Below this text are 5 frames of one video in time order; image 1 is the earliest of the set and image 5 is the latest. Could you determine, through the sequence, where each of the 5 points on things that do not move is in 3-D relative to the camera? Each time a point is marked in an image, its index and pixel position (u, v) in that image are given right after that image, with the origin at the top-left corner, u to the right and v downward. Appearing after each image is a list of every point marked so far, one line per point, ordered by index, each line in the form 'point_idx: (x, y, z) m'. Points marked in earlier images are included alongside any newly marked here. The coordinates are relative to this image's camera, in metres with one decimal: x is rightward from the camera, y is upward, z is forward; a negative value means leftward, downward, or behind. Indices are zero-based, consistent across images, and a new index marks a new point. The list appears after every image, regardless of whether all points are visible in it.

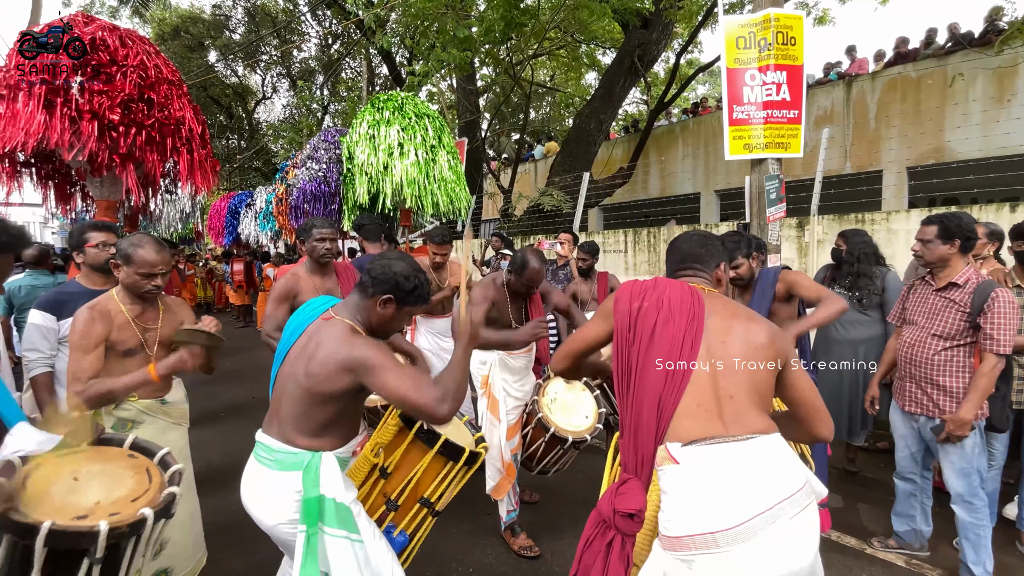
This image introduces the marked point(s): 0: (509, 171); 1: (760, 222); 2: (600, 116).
0: (0.0, +3.7, +14.4) m
1: (+2.3, +0.6, +4.3) m
2: (+2.2, +4.1, +11.1) m
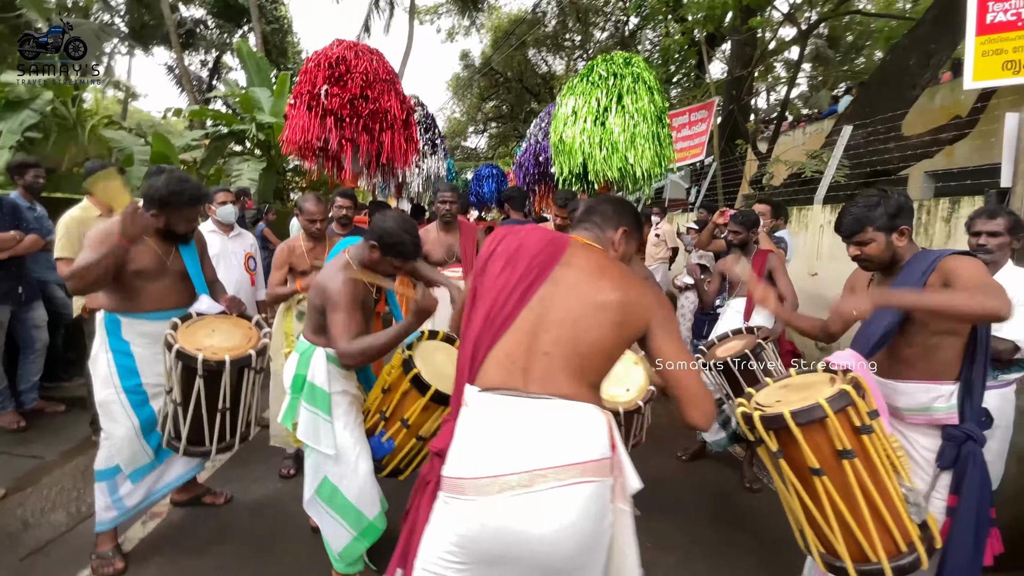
0: (+7.2, +4.0, +12.0) m
1: (+3.0, +0.6, +2.6) m
2: (+7.1, +4.2, +8.0) m
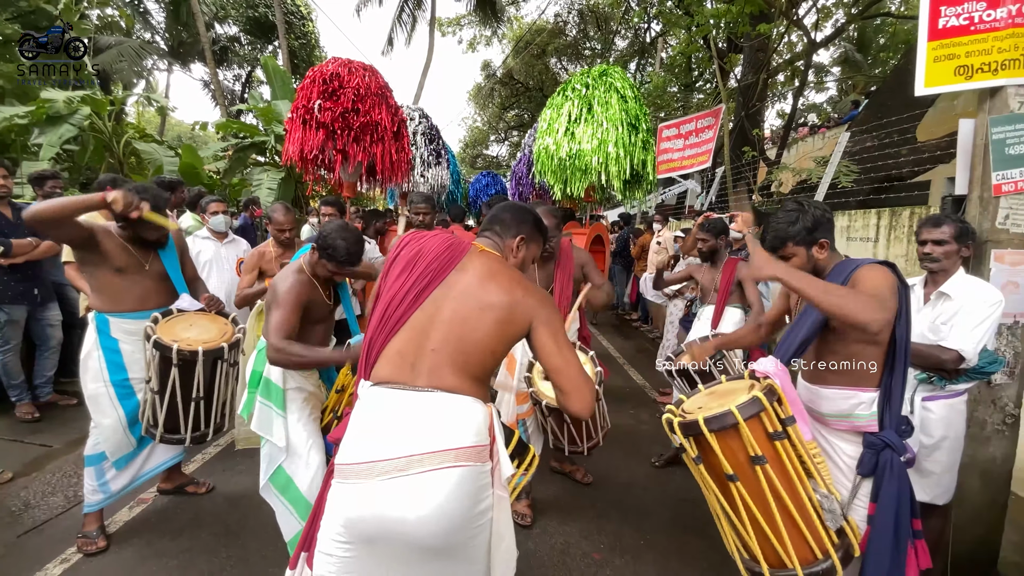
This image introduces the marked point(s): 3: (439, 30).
0: (+7.4, +3.8, +11.8) m
1: (+2.7, +0.5, +2.6) m
2: (+7.1, +4.0, +7.8) m
3: (-2.8, +10.1, +18.2) m
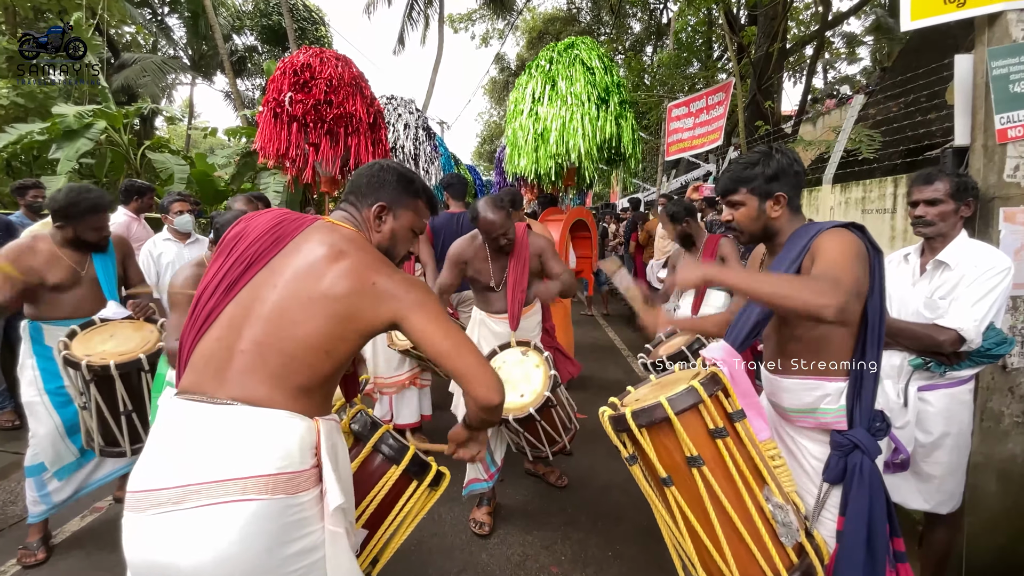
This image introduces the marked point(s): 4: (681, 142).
0: (+7.4, +4.2, +11.0) m
1: (+2.3, +0.7, +2.2) m
2: (+6.9, +4.4, +7.1) m
3: (-2.6, +10.3, +18.0) m
4: (+3.3, +2.9, +9.1) m
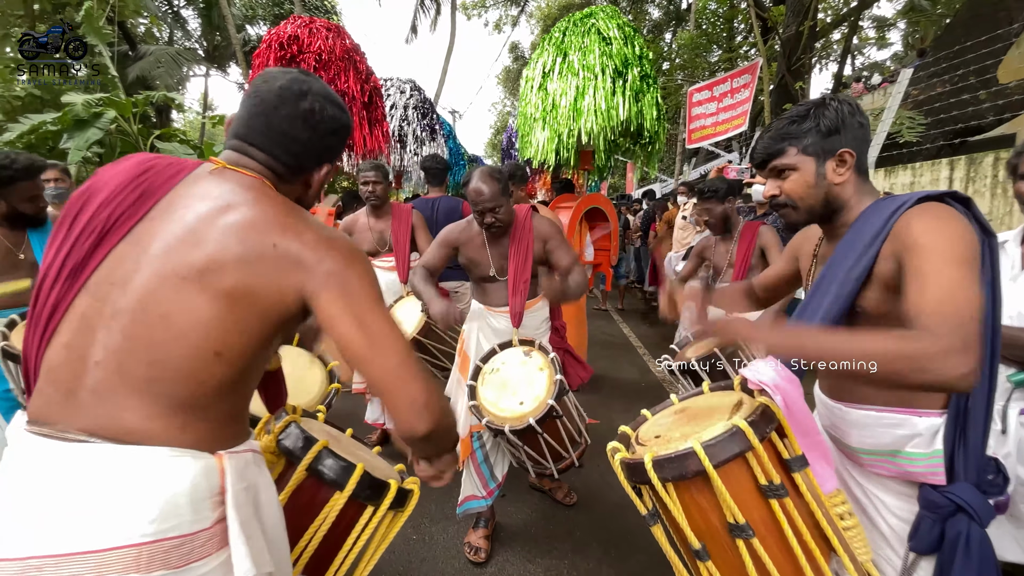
0: (+7.7, +4.4, +10.3) m
1: (+2.2, +0.7, +1.7) m
2: (+7.1, +4.5, +6.4) m
3: (-2.0, +10.5, +17.5) m
4: (+3.5, +3.0, +8.6) m
